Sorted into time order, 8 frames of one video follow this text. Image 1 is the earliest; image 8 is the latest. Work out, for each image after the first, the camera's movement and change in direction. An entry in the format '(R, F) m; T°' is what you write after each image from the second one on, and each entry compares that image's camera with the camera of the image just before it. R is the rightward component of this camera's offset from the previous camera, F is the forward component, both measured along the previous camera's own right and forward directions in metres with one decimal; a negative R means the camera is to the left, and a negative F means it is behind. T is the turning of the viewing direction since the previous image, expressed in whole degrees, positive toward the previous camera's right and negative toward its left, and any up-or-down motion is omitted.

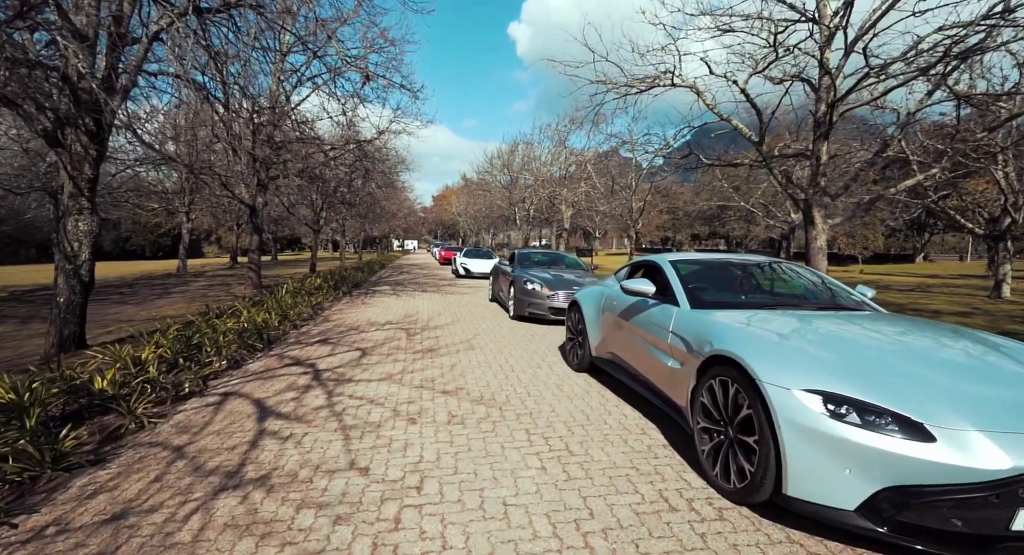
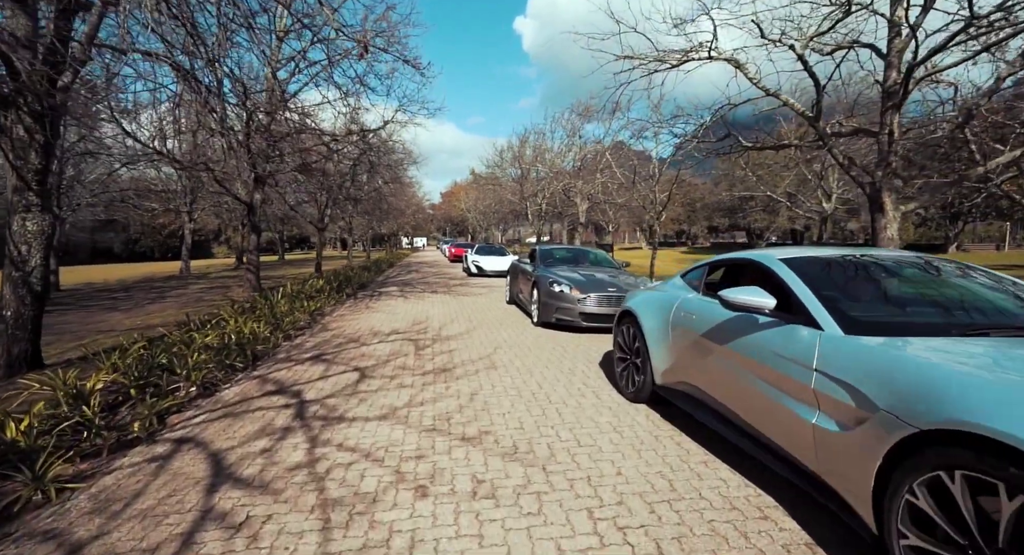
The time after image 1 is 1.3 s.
(-0.2, +1.1) m; -1°
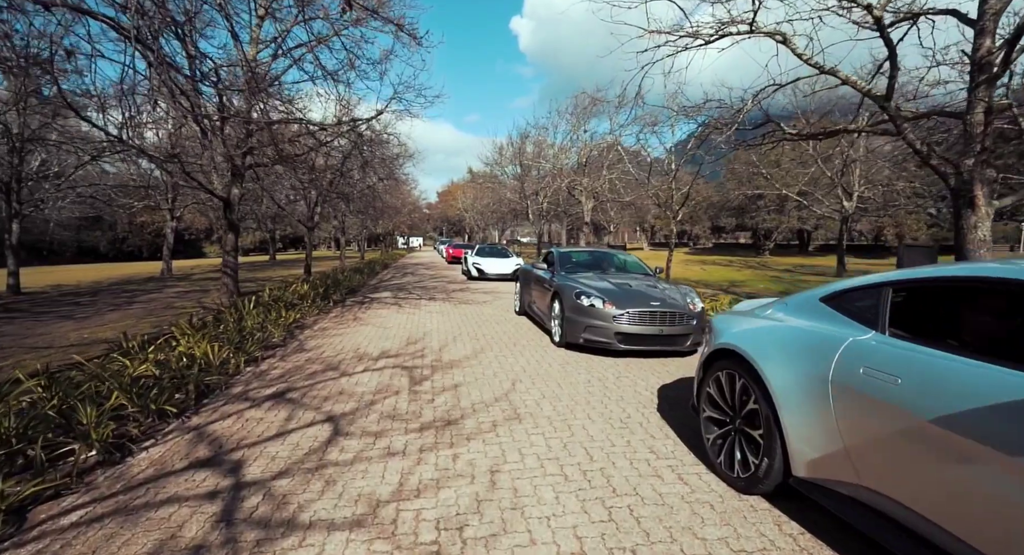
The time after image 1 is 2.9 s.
(-0.3, +1.4) m; 0°
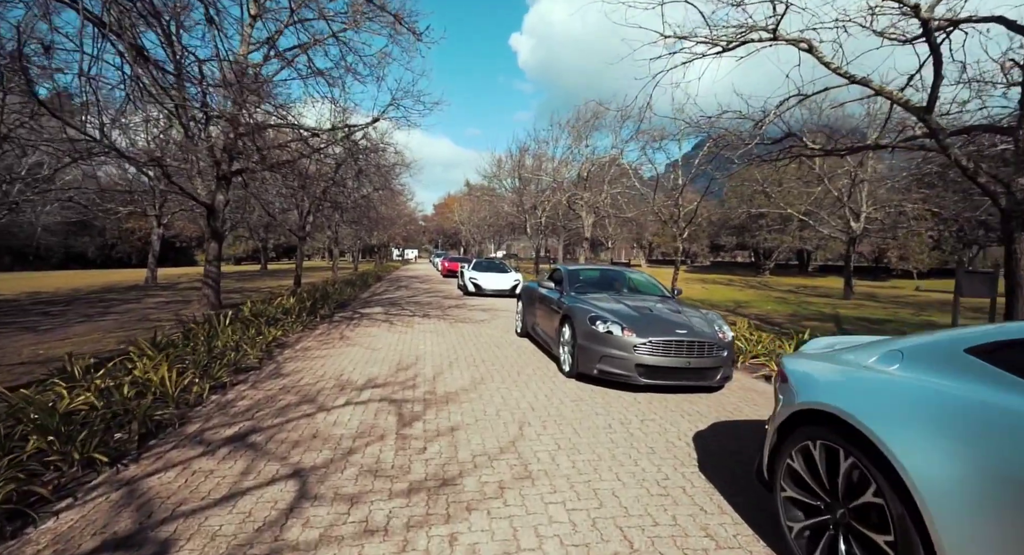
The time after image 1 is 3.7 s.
(-0.1, +0.7) m; +1°
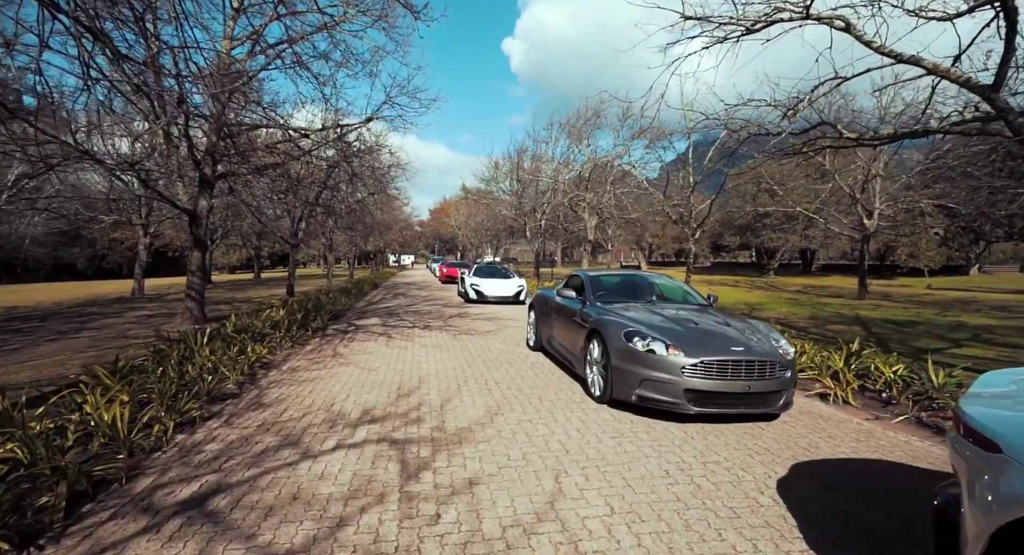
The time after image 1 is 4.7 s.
(-0.2, +0.8) m; 0°
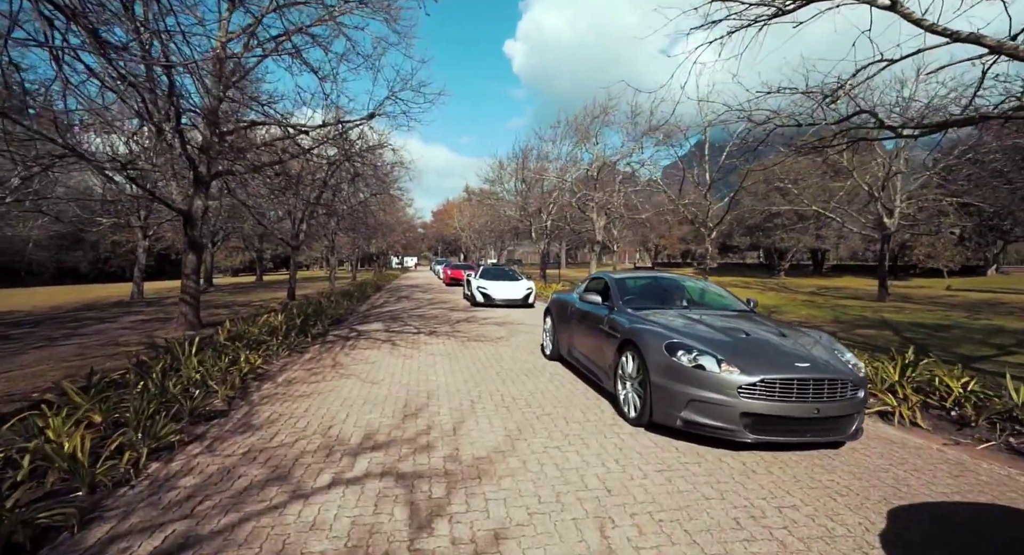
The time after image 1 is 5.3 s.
(-0.2, +0.6) m; 0°
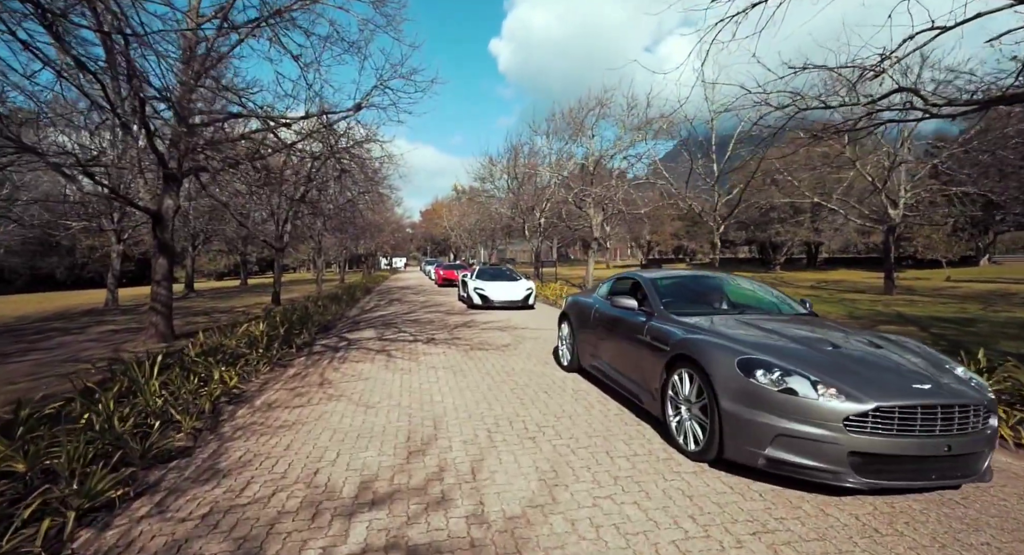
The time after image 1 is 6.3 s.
(-0.3, +0.8) m; +1°
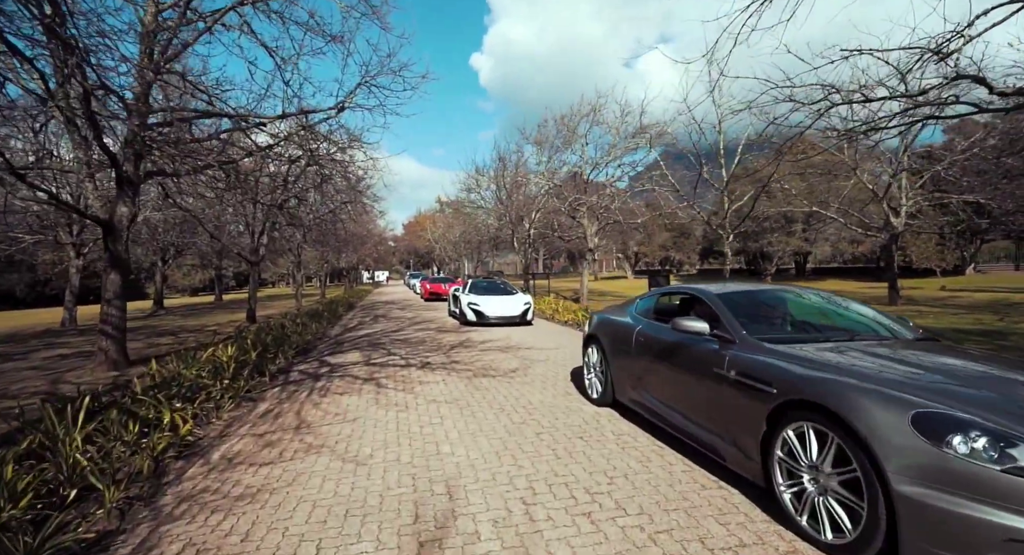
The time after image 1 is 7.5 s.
(-0.4, +1.0) m; +2°
